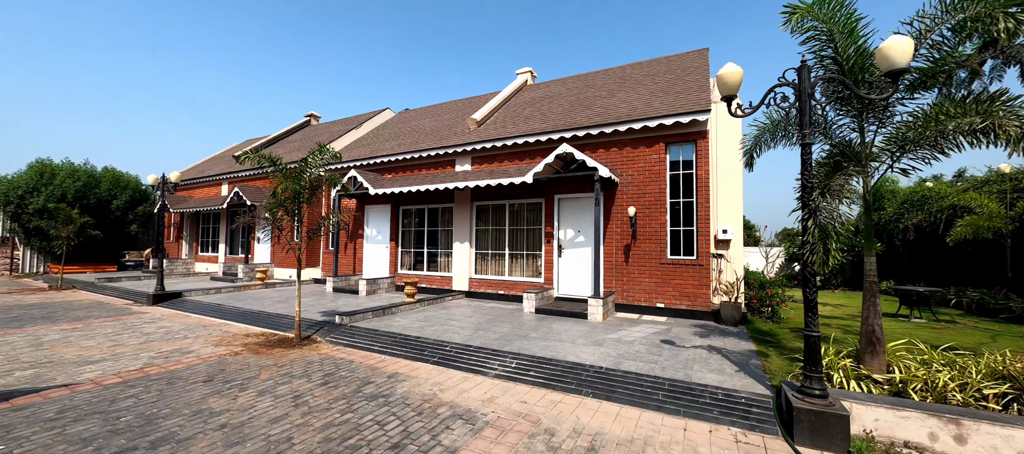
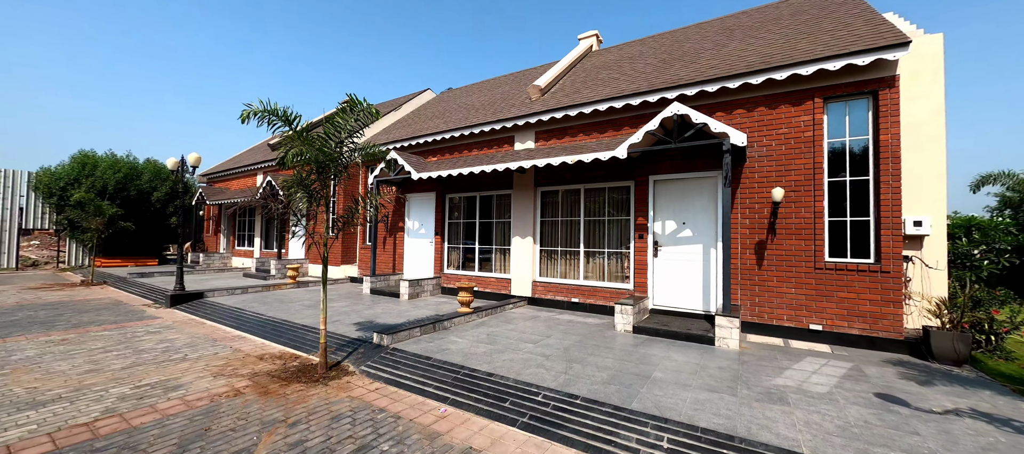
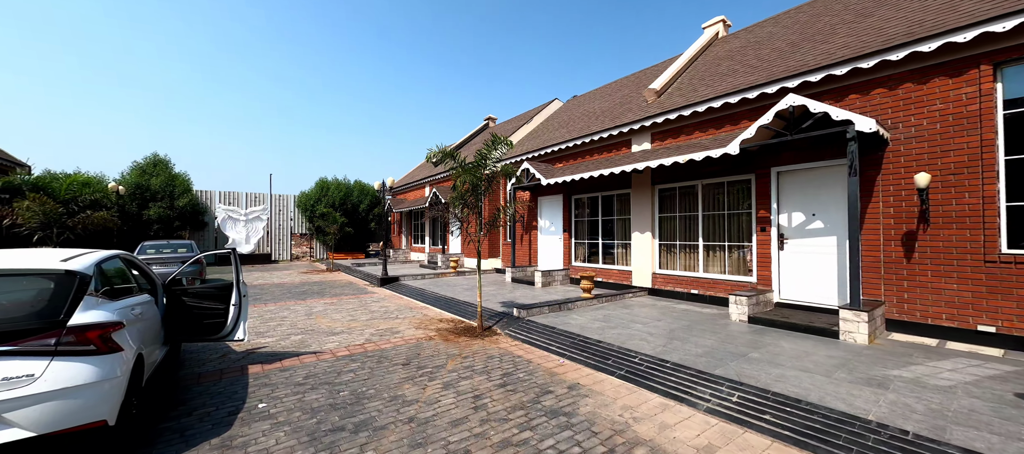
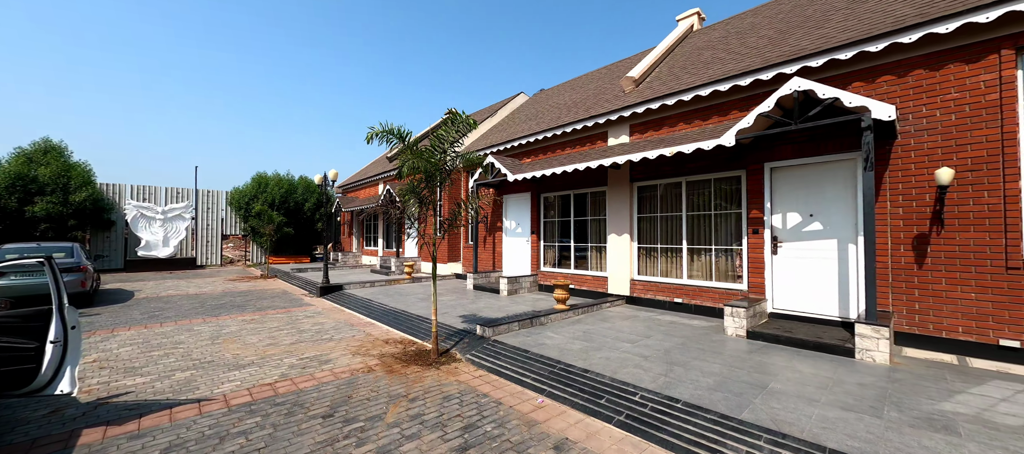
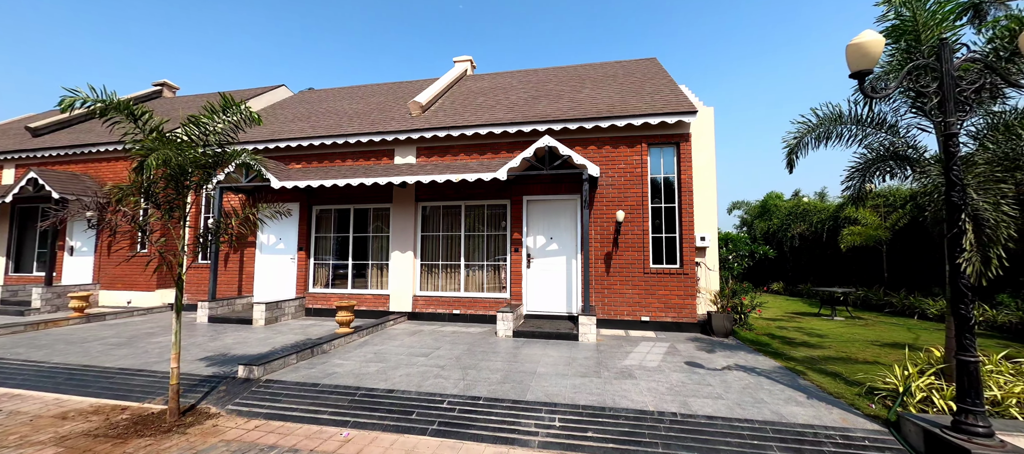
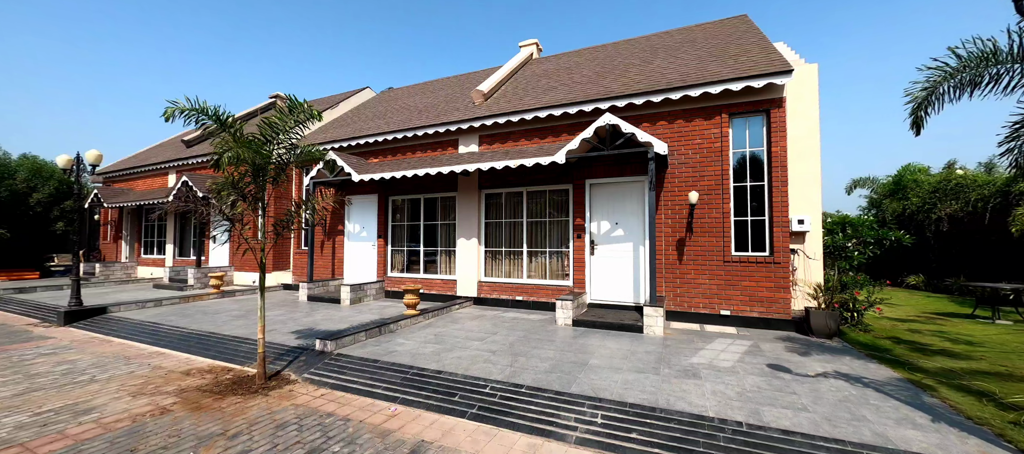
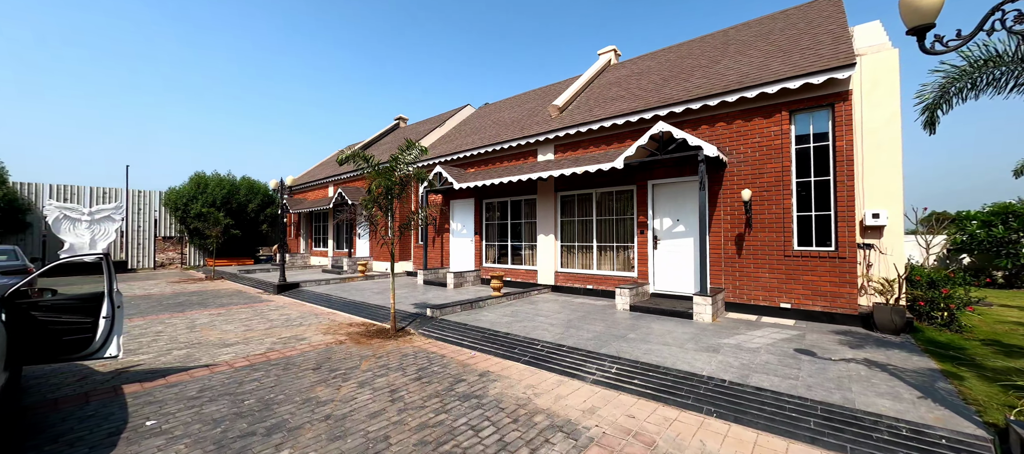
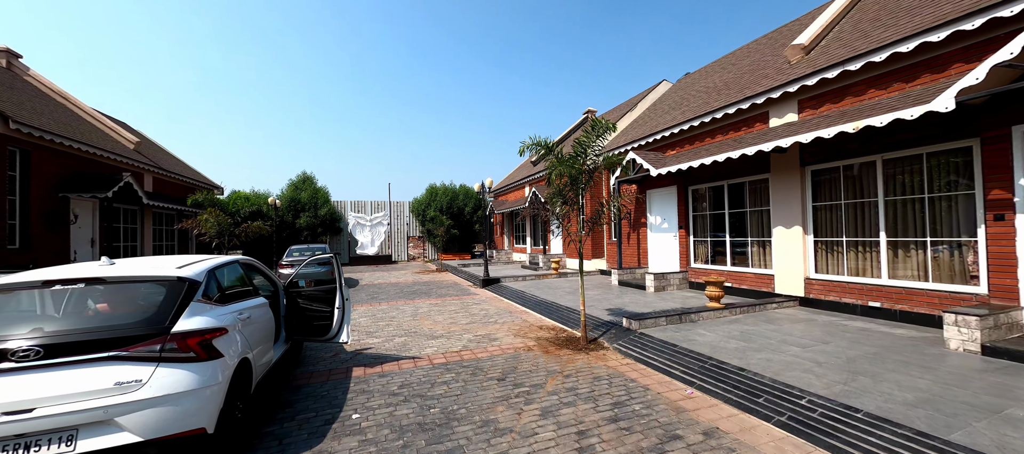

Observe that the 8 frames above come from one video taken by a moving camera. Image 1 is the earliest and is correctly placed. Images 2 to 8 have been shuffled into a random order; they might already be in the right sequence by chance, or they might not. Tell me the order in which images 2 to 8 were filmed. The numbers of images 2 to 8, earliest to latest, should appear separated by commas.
7, 3, 8, 4, 2, 6, 5
